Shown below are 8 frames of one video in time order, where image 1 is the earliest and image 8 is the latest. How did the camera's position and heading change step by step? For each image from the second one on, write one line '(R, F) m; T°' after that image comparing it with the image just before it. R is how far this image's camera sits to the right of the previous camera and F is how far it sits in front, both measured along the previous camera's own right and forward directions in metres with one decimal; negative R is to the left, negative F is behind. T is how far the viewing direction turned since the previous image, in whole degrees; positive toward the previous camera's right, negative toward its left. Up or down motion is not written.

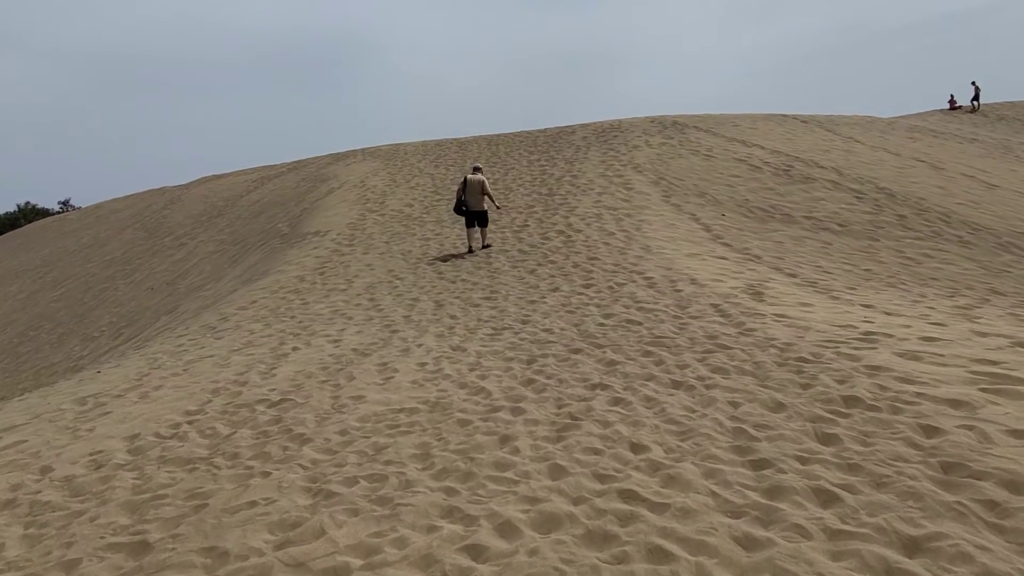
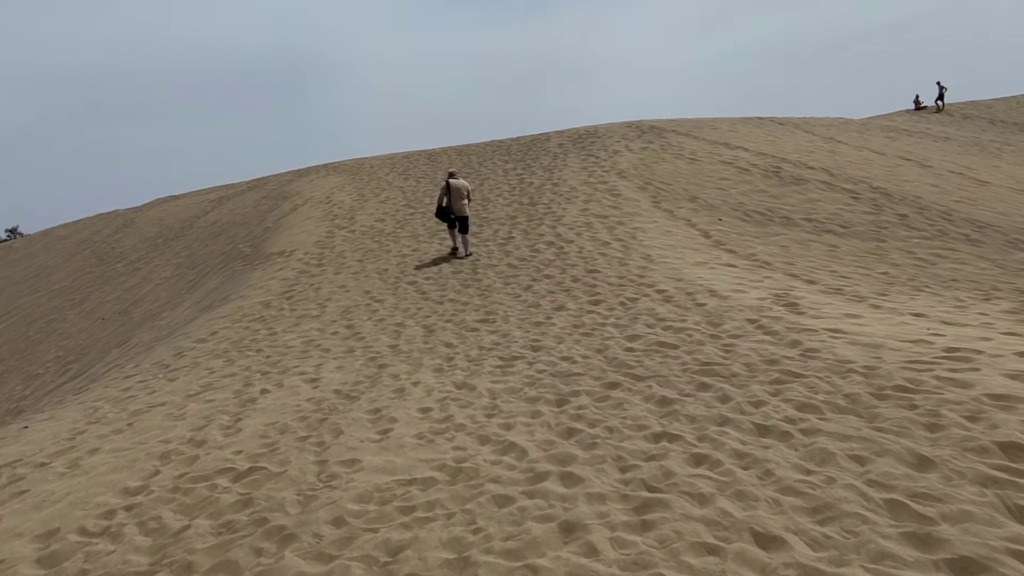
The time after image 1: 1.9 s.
(-0.3, +1.0) m; +3°
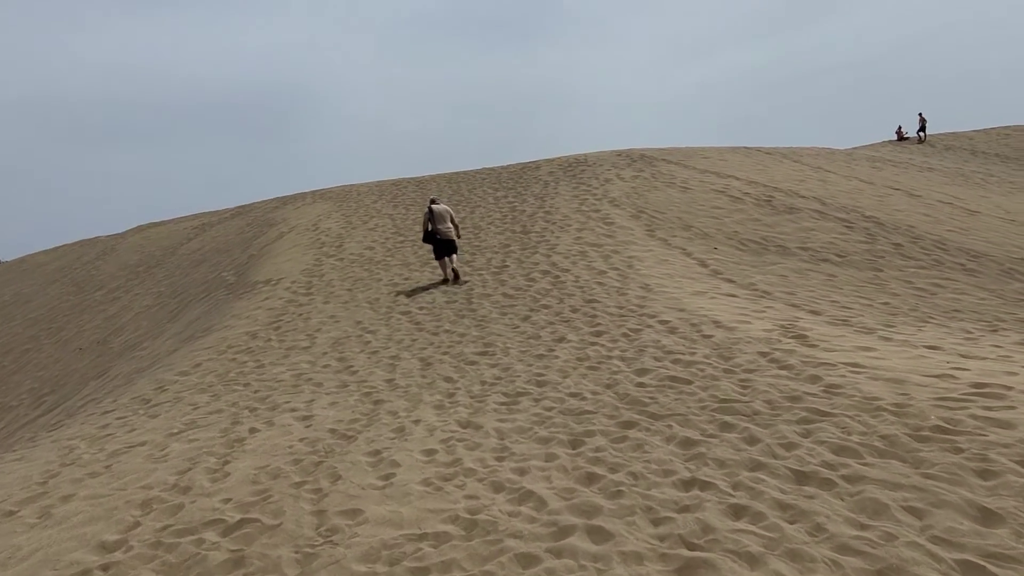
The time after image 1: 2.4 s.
(-0.1, +0.3) m; +1°
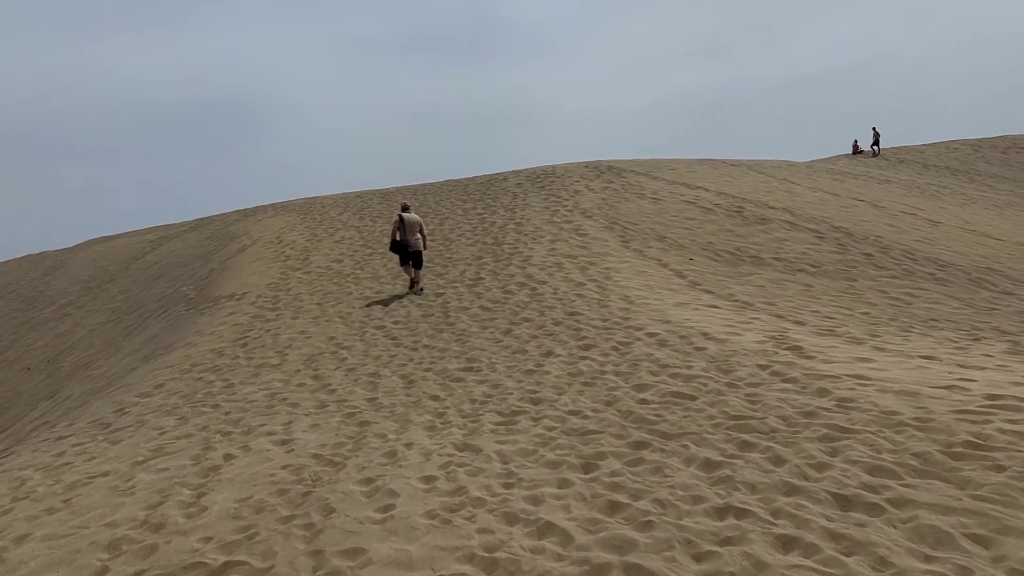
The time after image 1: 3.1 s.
(-0.2, +0.3) m; +3°
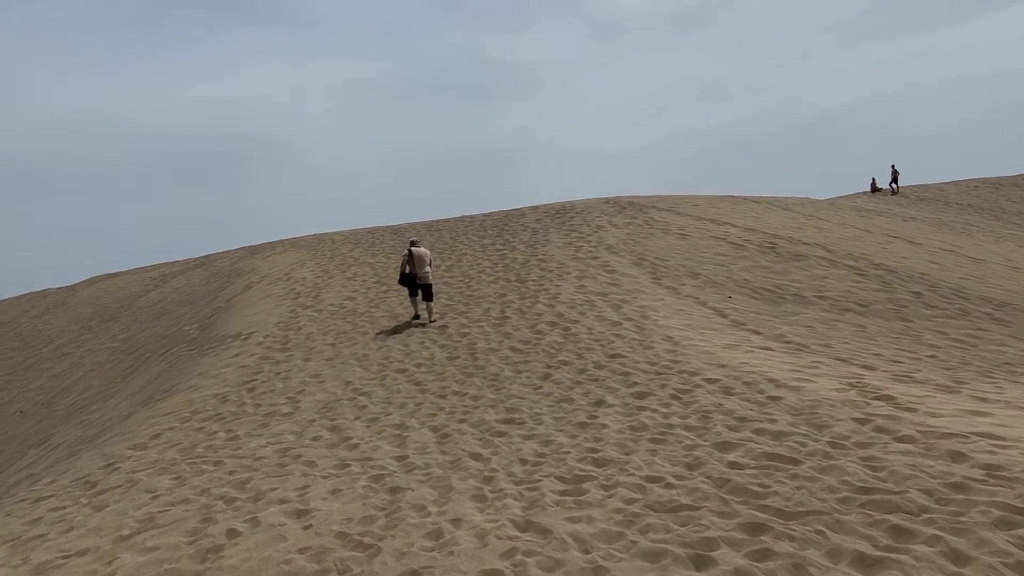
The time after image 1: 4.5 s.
(-0.3, +0.8) m; 0°
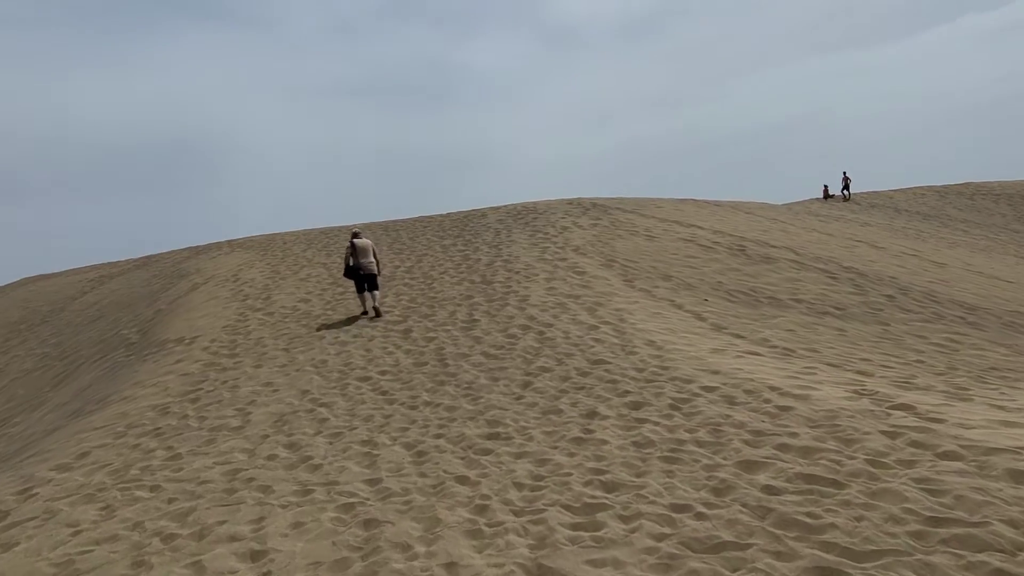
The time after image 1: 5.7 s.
(-0.2, +0.6) m; +4°
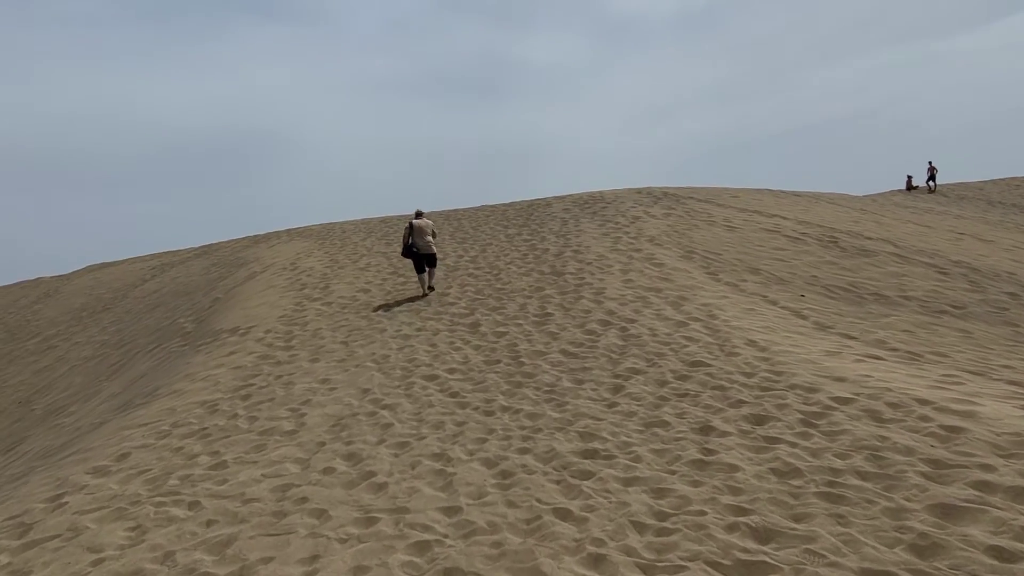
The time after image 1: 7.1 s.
(-0.3, +0.8) m; -4°
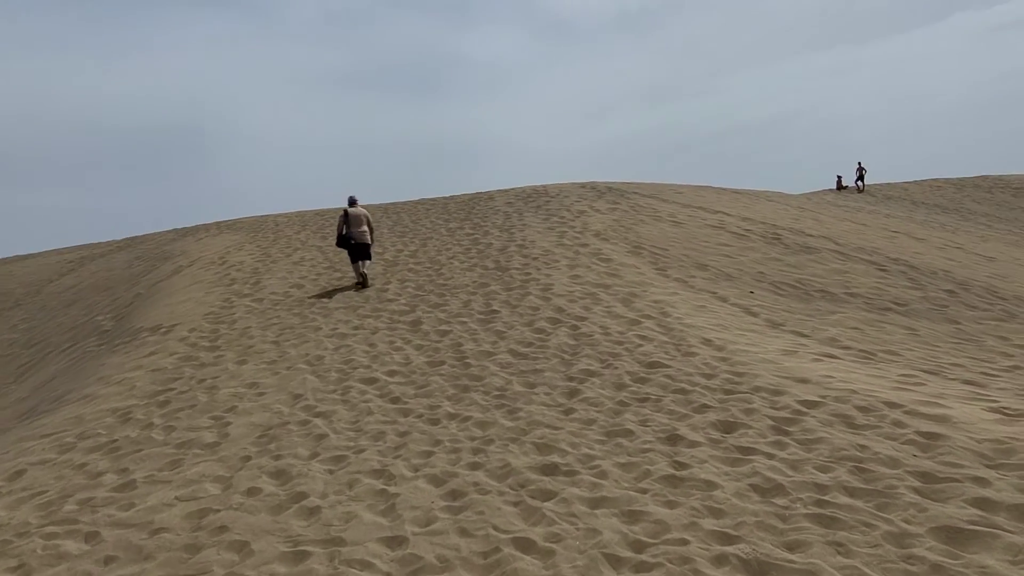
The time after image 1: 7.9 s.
(-0.1, +0.4) m; +5°
